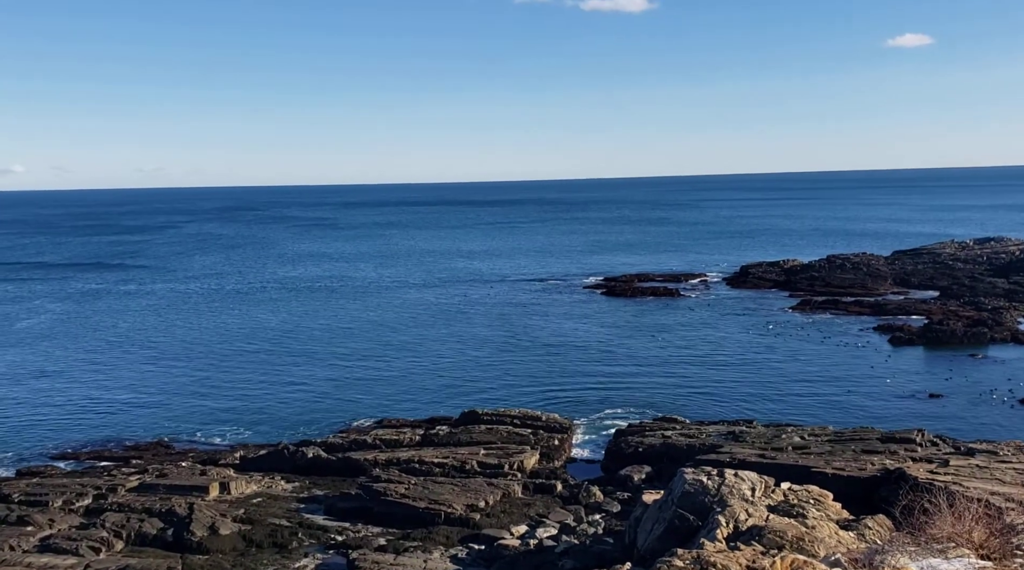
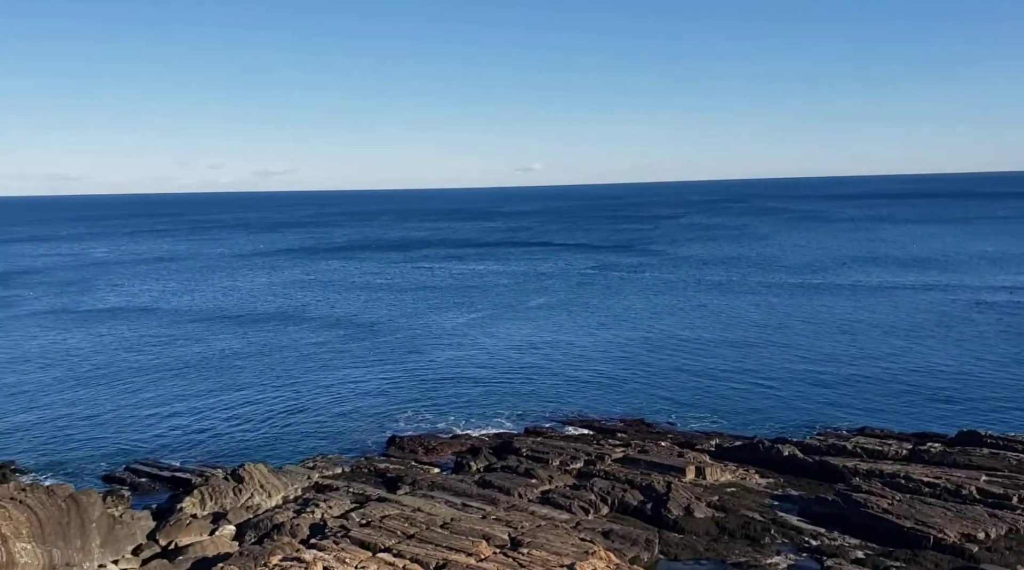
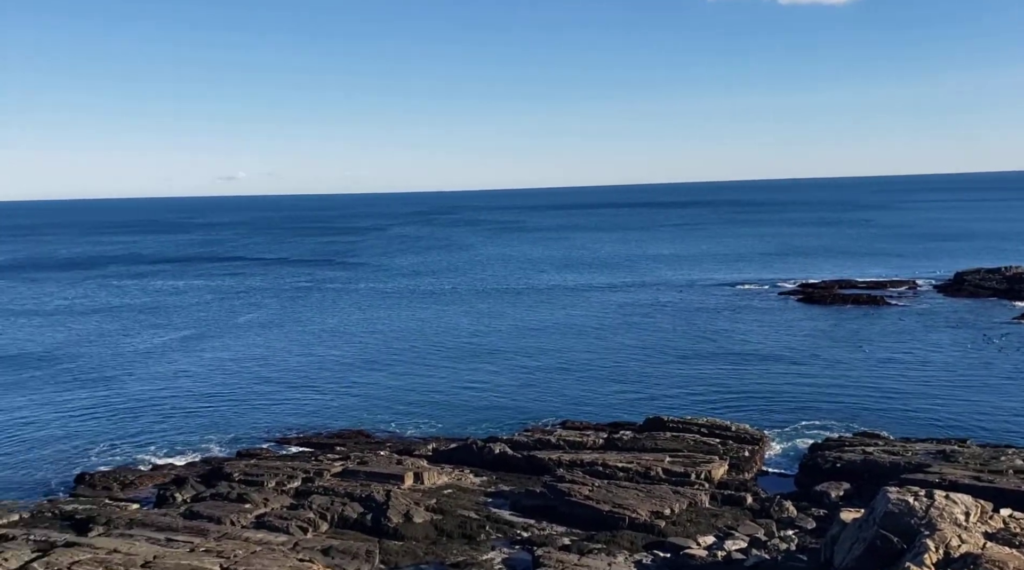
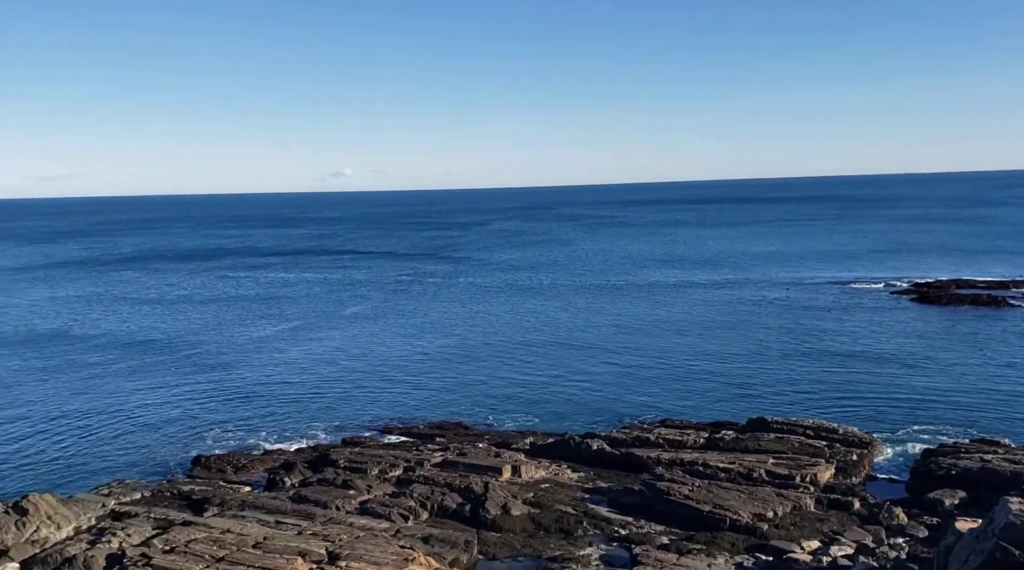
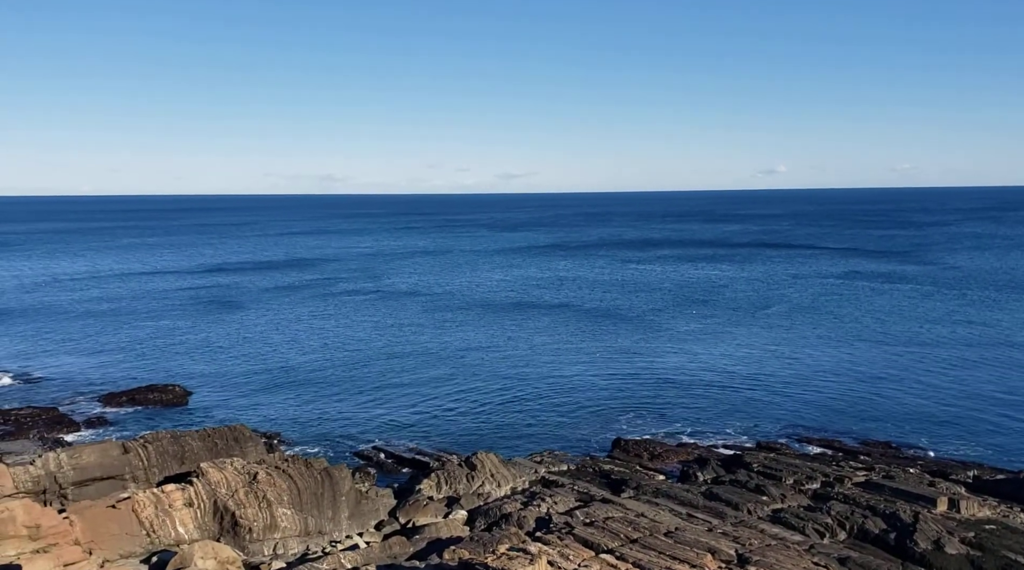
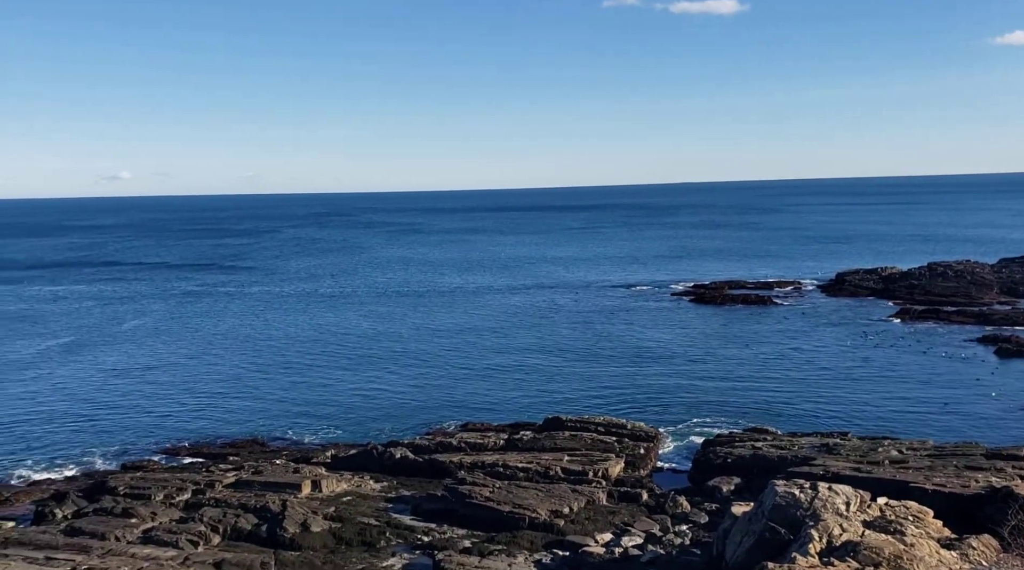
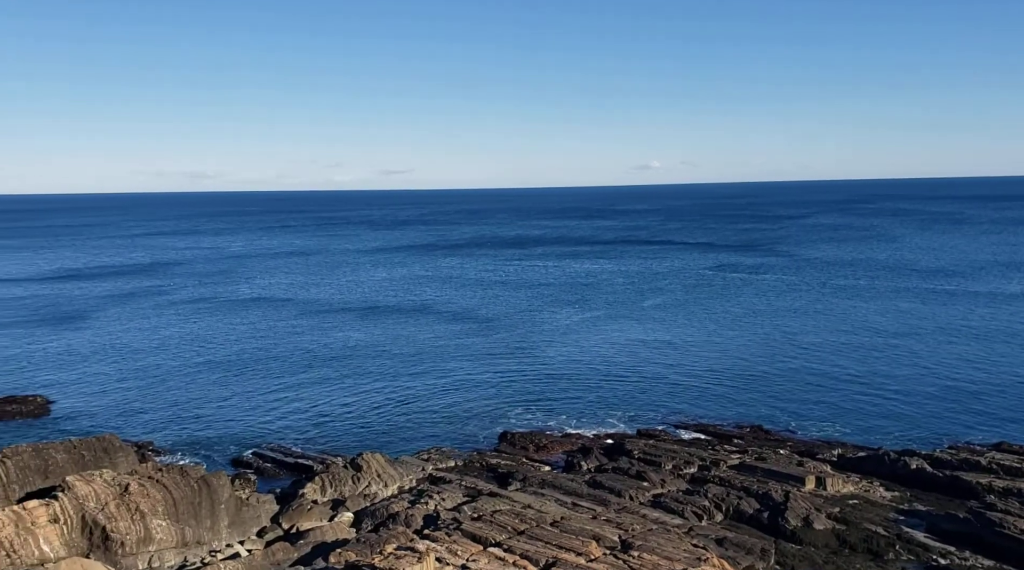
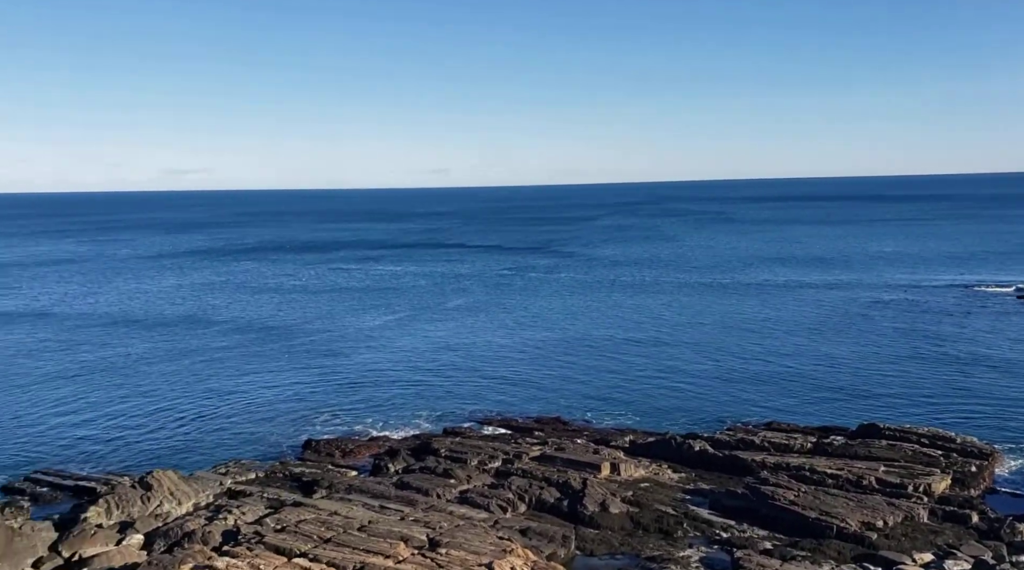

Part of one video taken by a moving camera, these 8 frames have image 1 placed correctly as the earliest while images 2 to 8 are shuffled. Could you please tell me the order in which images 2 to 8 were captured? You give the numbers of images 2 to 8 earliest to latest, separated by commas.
6, 3, 4, 8, 2, 7, 5
